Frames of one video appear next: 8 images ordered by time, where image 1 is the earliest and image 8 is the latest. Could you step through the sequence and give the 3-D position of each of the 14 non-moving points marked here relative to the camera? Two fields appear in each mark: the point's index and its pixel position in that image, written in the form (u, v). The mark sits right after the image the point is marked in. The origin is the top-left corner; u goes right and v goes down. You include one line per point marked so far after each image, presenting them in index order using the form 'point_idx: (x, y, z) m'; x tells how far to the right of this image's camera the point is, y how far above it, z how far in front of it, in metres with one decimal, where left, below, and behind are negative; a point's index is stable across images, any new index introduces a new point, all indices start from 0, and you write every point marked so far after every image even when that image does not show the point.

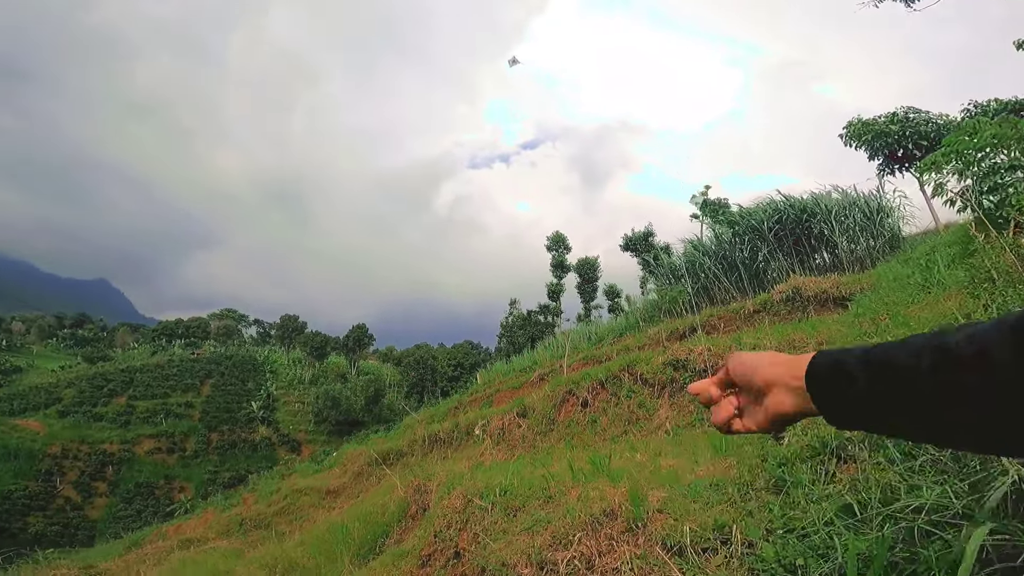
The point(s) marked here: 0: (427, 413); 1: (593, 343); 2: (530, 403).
0: (-2.7, -4.1, +18.0) m
1: (+2.3, -1.5, +14.7) m
2: (+0.2, -1.9, +8.4) m
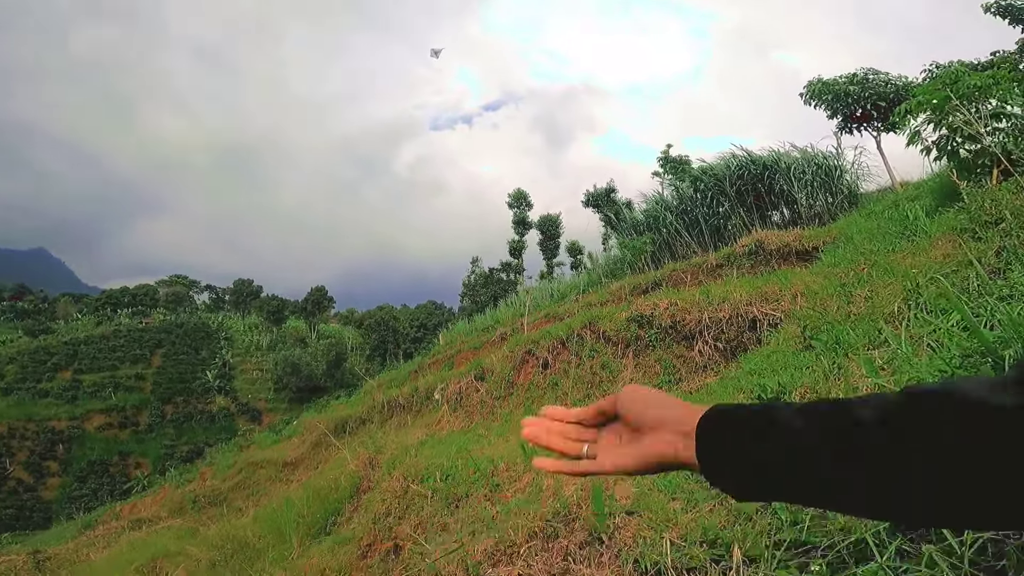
0: (-3.9, -2.8, +17.5) m
1: (+1.2, -0.4, +14.4) m
2: (-0.4, -1.2, +8.0) m
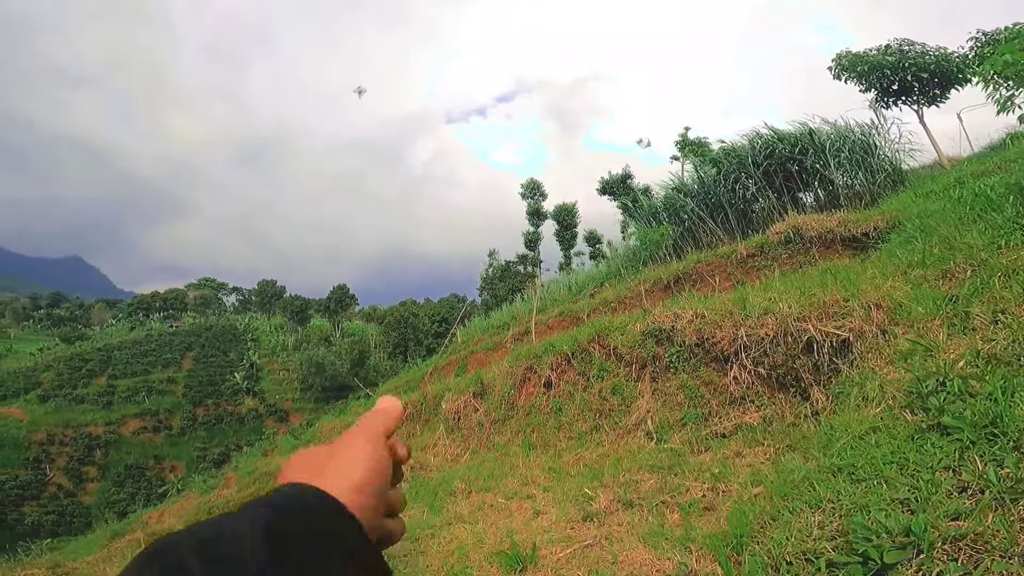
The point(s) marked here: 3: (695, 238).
0: (-3.4, -2.8, +16.9) m
1: (+1.5, -0.2, +13.5) m
2: (-0.3, -1.3, +7.3) m
3: (+3.9, +1.1, +11.5) m
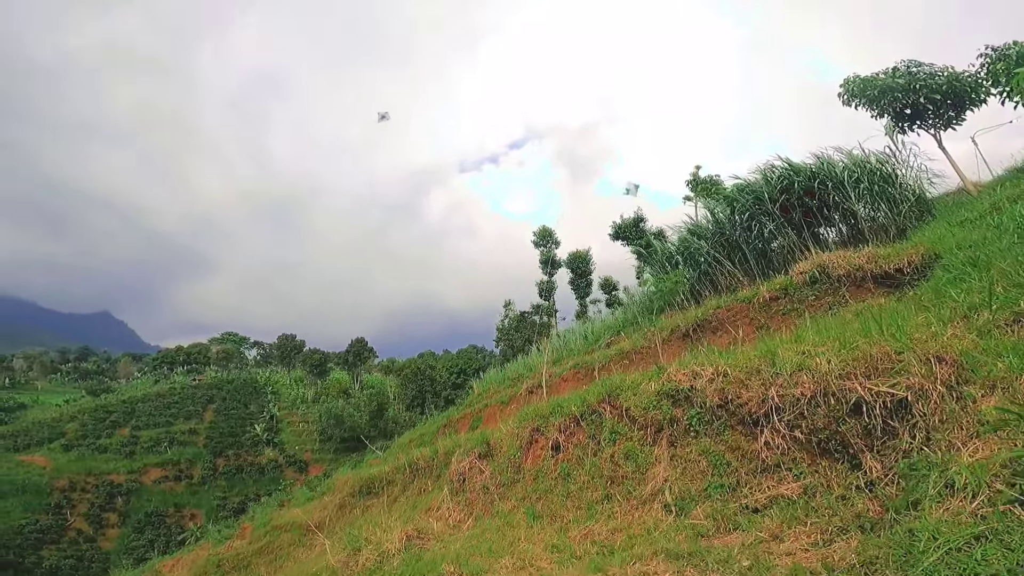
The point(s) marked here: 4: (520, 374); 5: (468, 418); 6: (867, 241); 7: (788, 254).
0: (-2.9, -4.4, +16.4) m
1: (+1.8, -1.4, +13.0) m
2: (-0.2, -1.9, +6.8) m
3: (+4.2, +0.1, +11.1) m
4: (+0.2, -2.4, +14.9) m
5: (-1.1, -3.2, +13.0) m
6: (+6.1, +0.8, +9.2) m
7: (+5.2, +0.6, +10.0) m
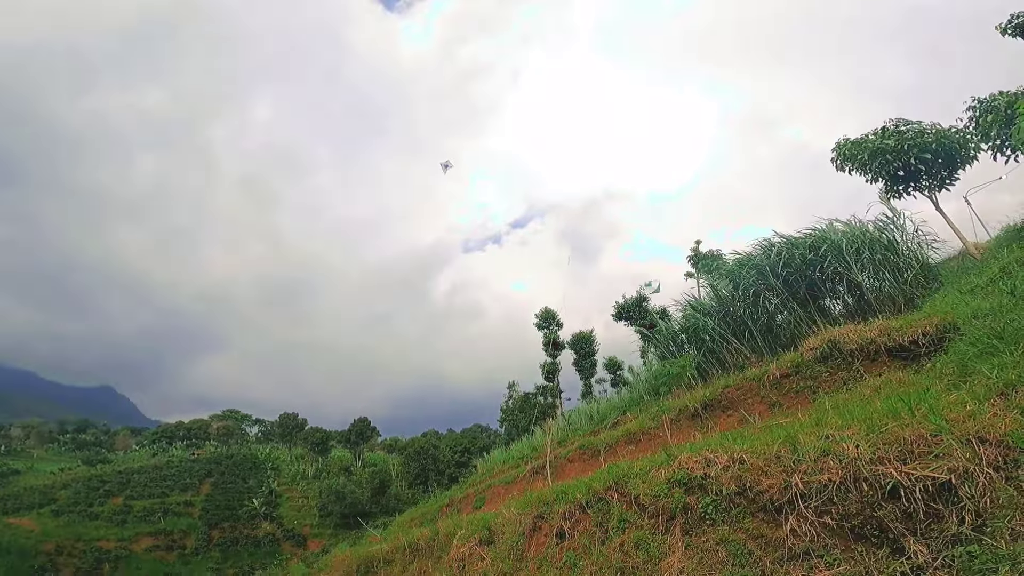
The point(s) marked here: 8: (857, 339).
0: (-2.8, -6.6, +15.5) m
1: (+1.9, -3.2, +12.6) m
2: (-0.2, -2.8, +6.4) m
3: (+4.2, -1.5, +10.8) m
4: (+0.3, -4.5, +14.3) m
5: (-1.0, -5.0, +12.4) m
6: (+6.2, -0.5, +9.1) m
7: (+5.2, -0.8, +9.9) m
8: (+4.1, -0.6, +6.4) m
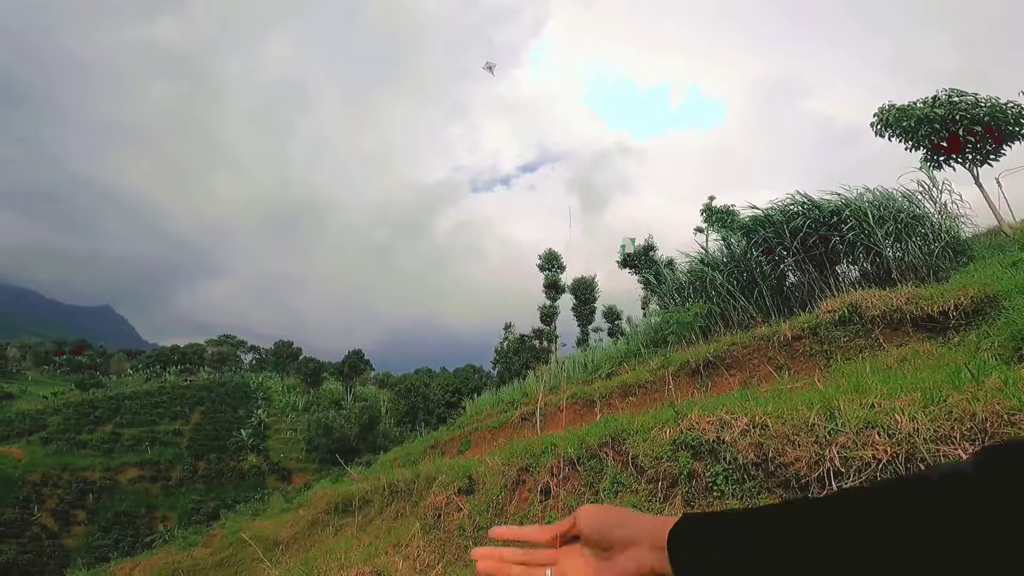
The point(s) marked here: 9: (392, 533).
0: (-3.2, -4.8, +15.6) m
1: (+1.7, -2.0, +12.4) m
2: (-0.4, -2.1, +6.1) m
3: (+4.2, -0.6, +10.4) m
4: (+0.1, -3.0, +14.2) m
5: (-1.3, -3.6, +12.3) m
6: (+6.2, +0.1, +8.6) m
7: (+5.2, -0.1, +9.4) m
8: (+4.1, -0.2, +5.9) m
9: (-1.5, -3.2, +6.8) m
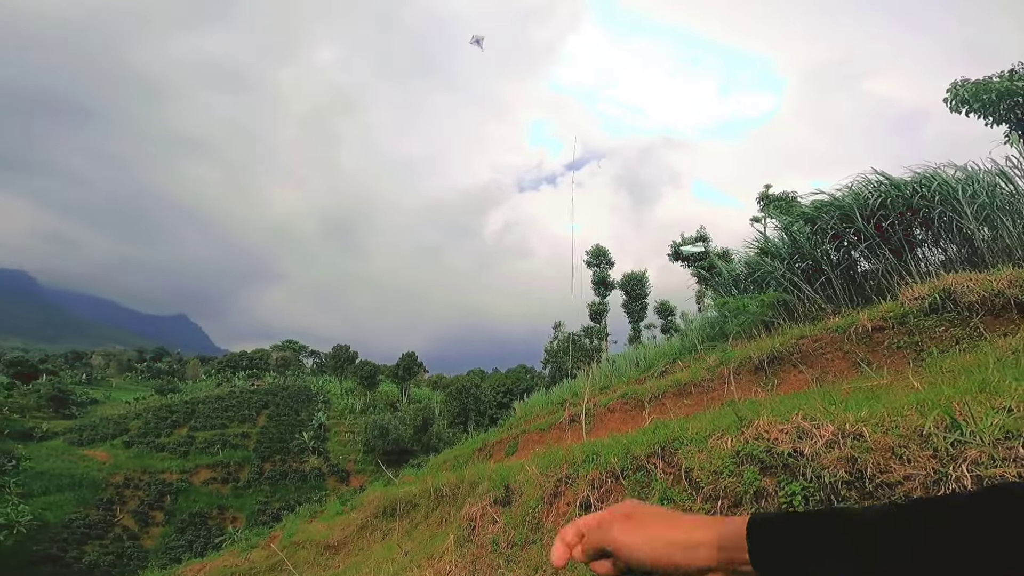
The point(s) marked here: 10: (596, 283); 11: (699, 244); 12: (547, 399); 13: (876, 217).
0: (-1.7, -4.8, +15.4) m
1: (+2.8, -1.9, +11.8) m
2: (+0.1, -2.0, +5.7) m
3: (+5.0, -0.4, +9.6) m
4: (+1.3, -2.9, +13.8) m
5: (-0.2, -3.5, +12.0) m
6: (+6.8, +0.3, +7.6) m
7: (+5.9, +0.2, +8.5) m
8: (+4.5, 0.0, +5.1) m
9: (-0.9, -3.1, +6.5) m
10: (+2.9, +0.2, +18.3) m
11: (+5.0, +1.2, +14.2) m
12: (+1.0, -3.3, +15.7) m
13: (+5.8, +1.1, +8.6) m
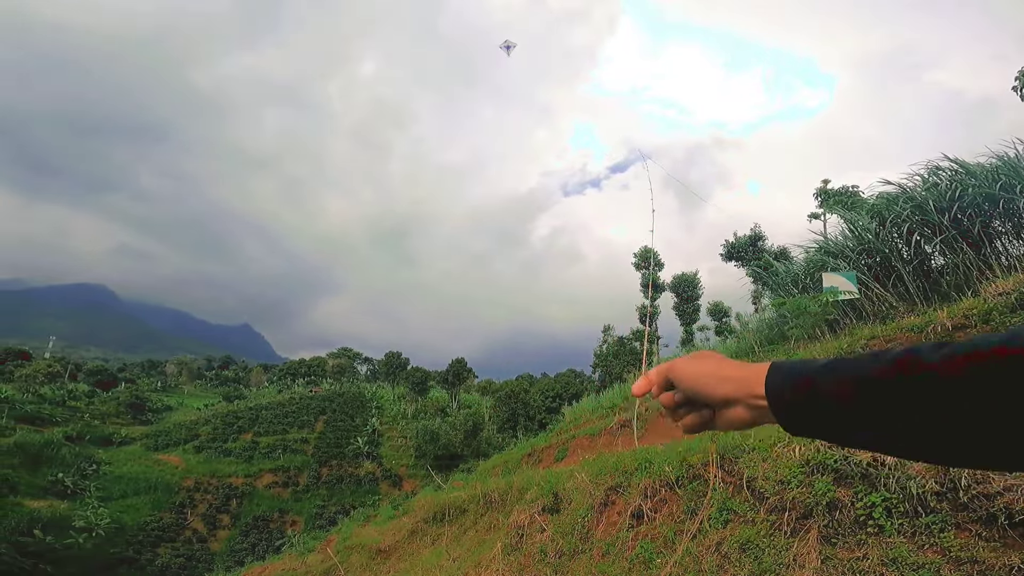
0: (-0.3, -4.9, +15.4) m
1: (+3.8, -1.9, +11.3) m
2: (+0.6, -2.1, +5.6) m
3: (+5.8, -0.3, +9.0) m
4: (+2.6, -2.9, +13.4) m
5: (+0.9, -3.6, +11.8) m
6: (+7.4, +0.4, +6.9) m
7: (+6.6, +0.2, +7.8) m
8: (+4.9, +0.1, +4.6) m
9: (-0.3, -3.2, +6.4) m
10: (+4.5, +0.1, +17.8) m
11: (+6.2, +1.2, +13.6) m
12: (+2.4, -3.4, +15.5) m
13: (+6.5, +1.2, +7.9) m
